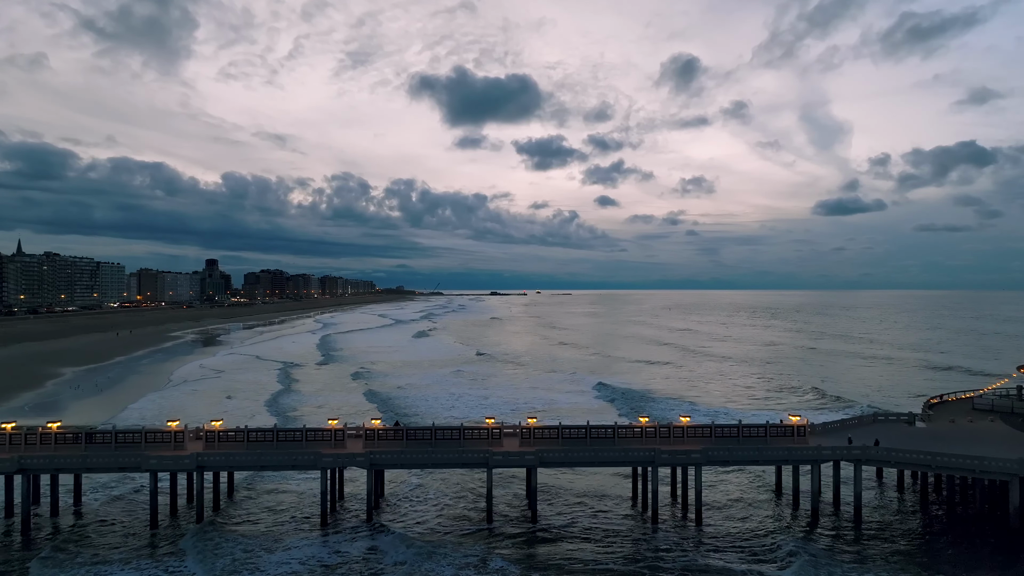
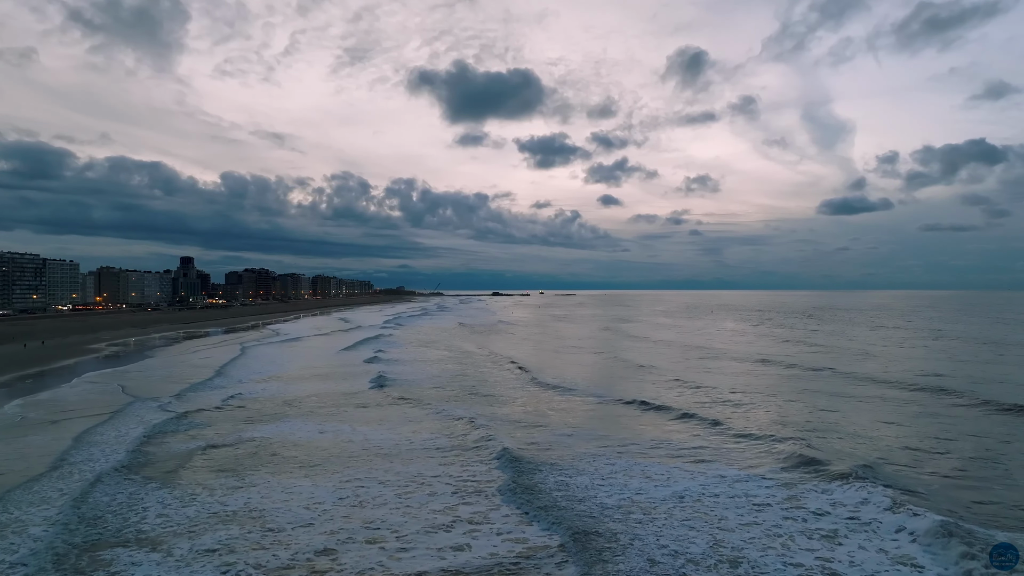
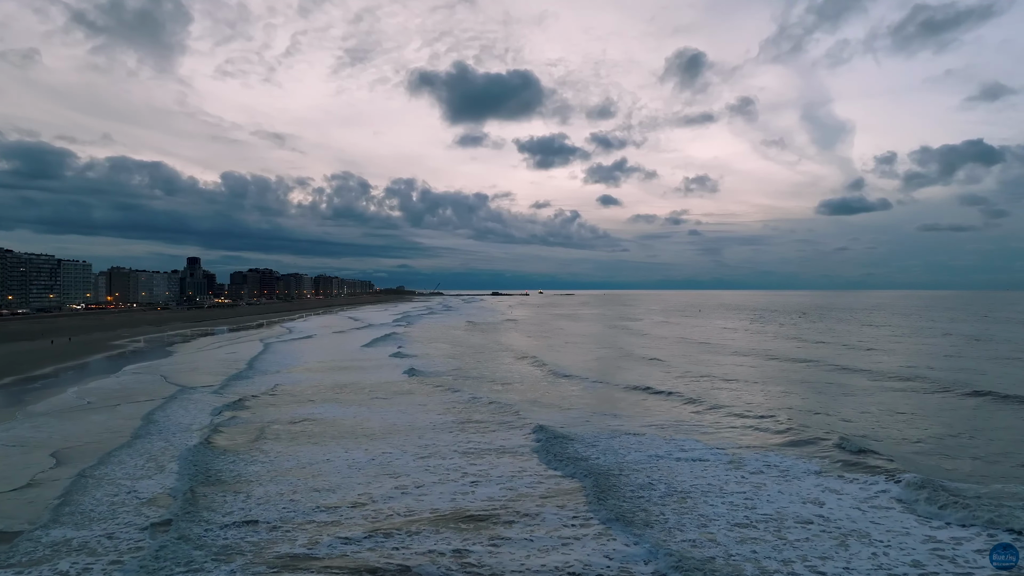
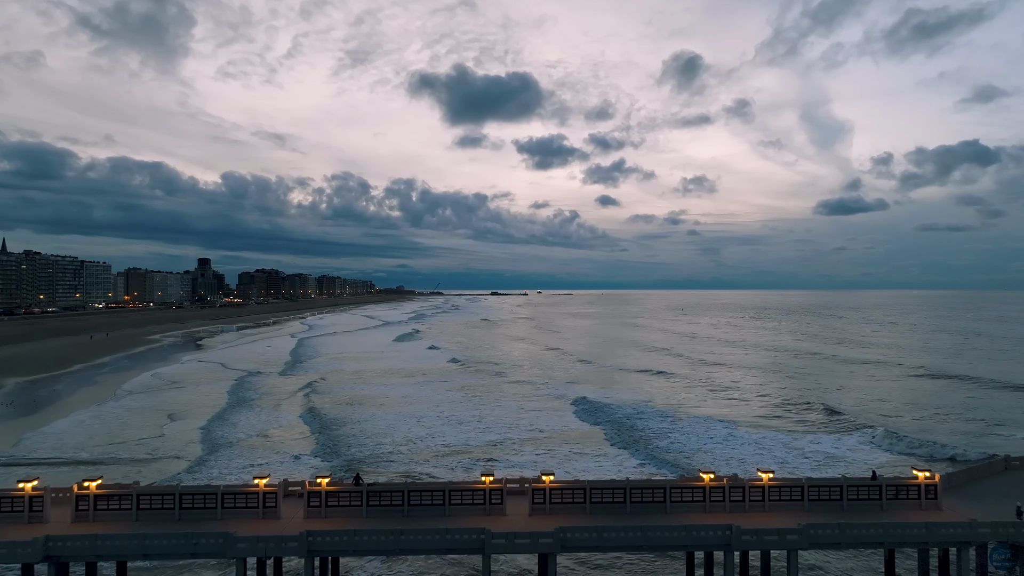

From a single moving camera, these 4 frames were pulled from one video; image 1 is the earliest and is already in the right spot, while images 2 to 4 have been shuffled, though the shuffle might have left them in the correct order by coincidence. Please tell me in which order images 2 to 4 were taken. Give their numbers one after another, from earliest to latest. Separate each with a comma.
4, 3, 2
